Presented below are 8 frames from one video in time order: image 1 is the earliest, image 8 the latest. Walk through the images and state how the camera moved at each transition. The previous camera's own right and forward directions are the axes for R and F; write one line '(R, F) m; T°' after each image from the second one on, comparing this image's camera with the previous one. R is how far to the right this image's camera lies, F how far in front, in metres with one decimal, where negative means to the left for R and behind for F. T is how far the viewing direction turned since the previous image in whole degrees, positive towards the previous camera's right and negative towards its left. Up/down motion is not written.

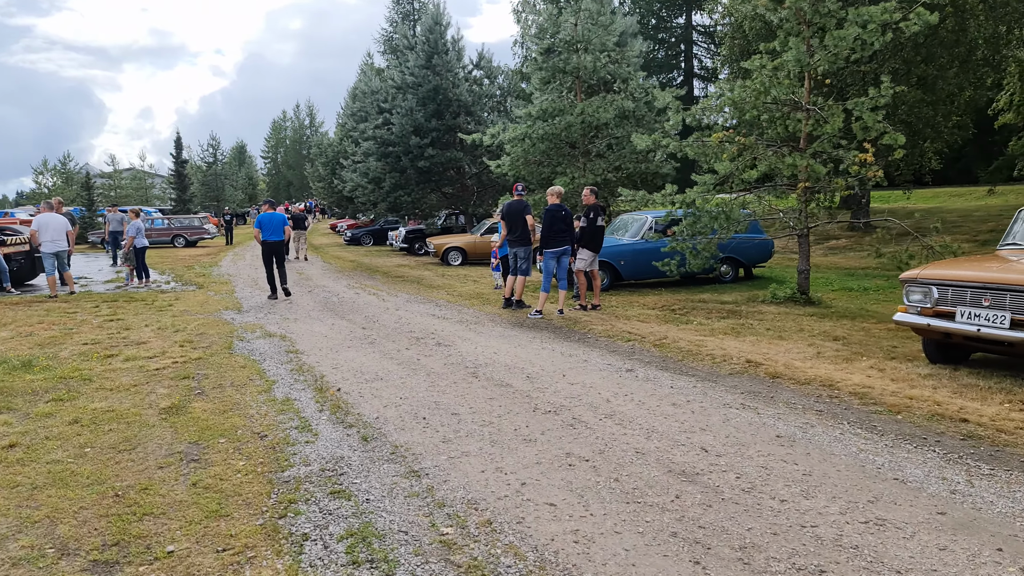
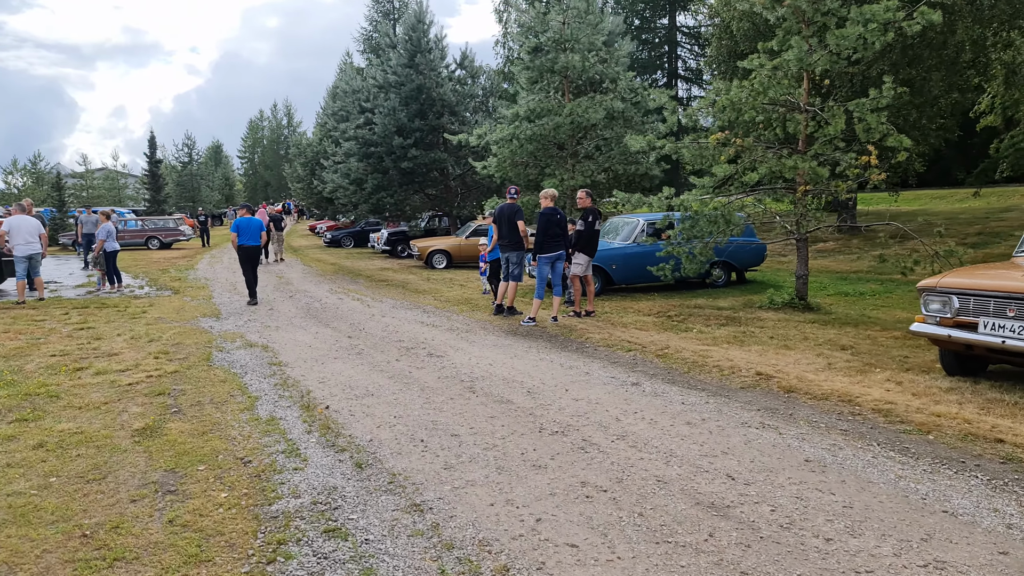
(-0.2, +0.3) m; +2°
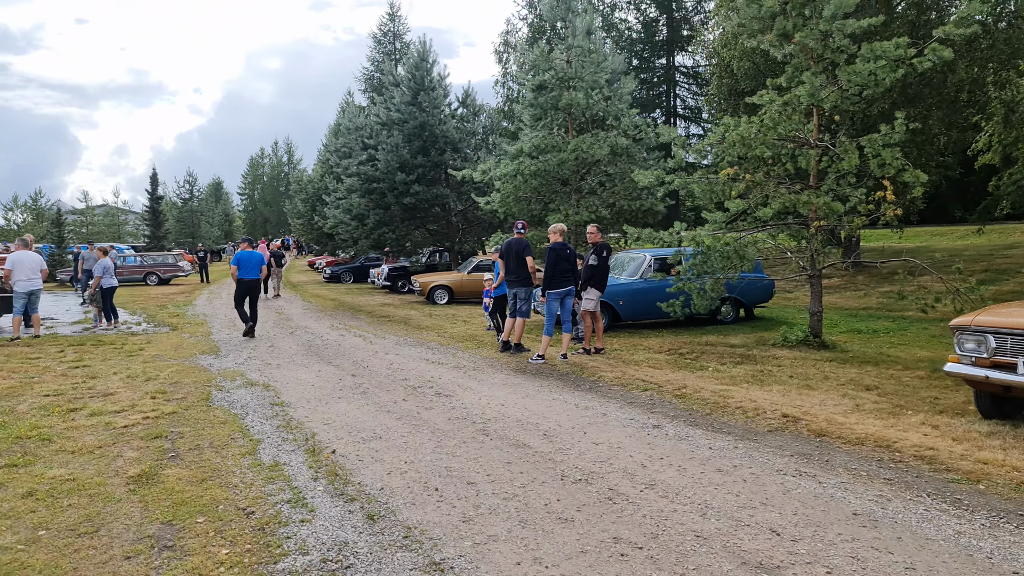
(-0.1, +0.2) m; 0°
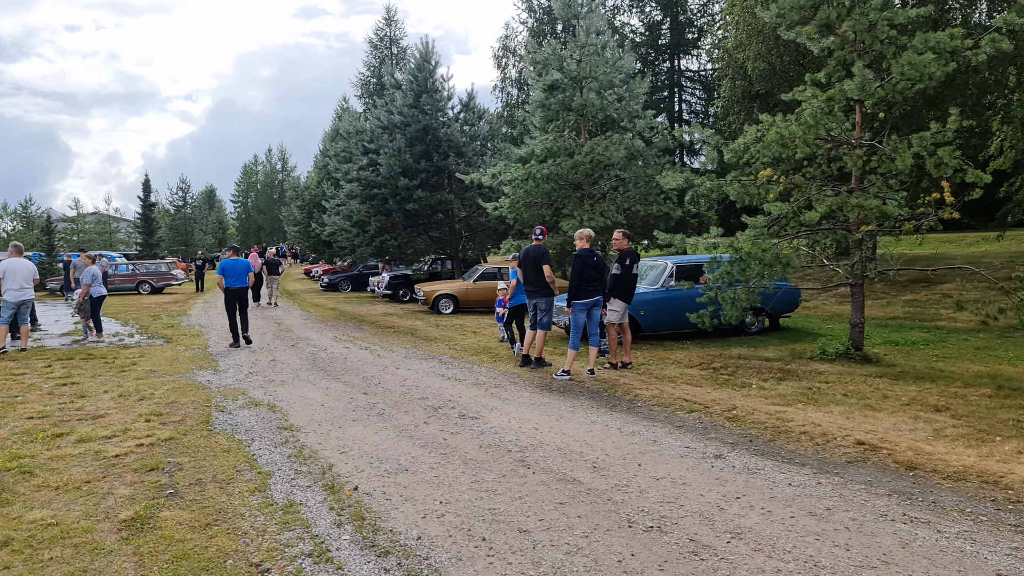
(-0.3, +0.6) m; +1°
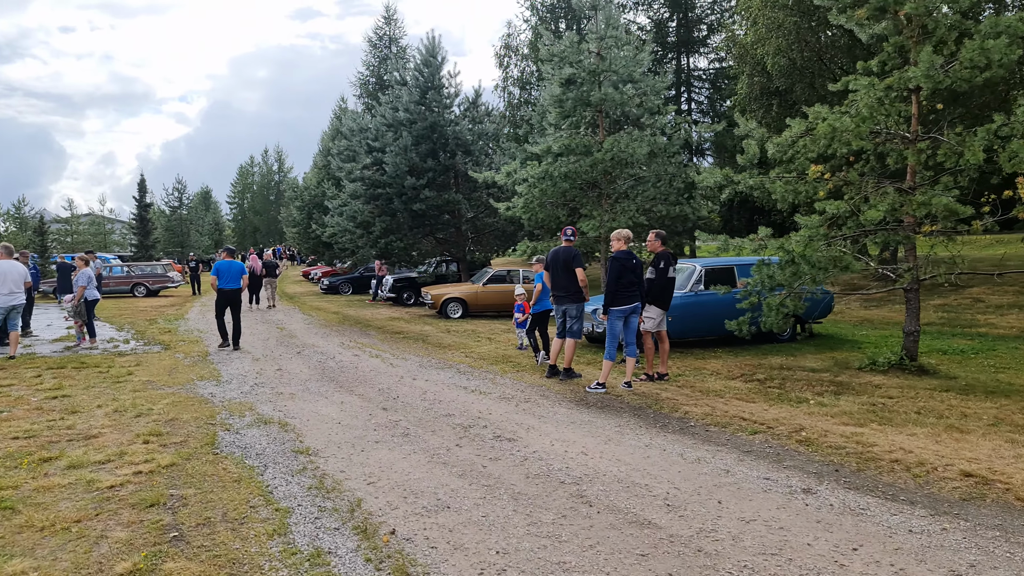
(-0.4, +0.6) m; 0°
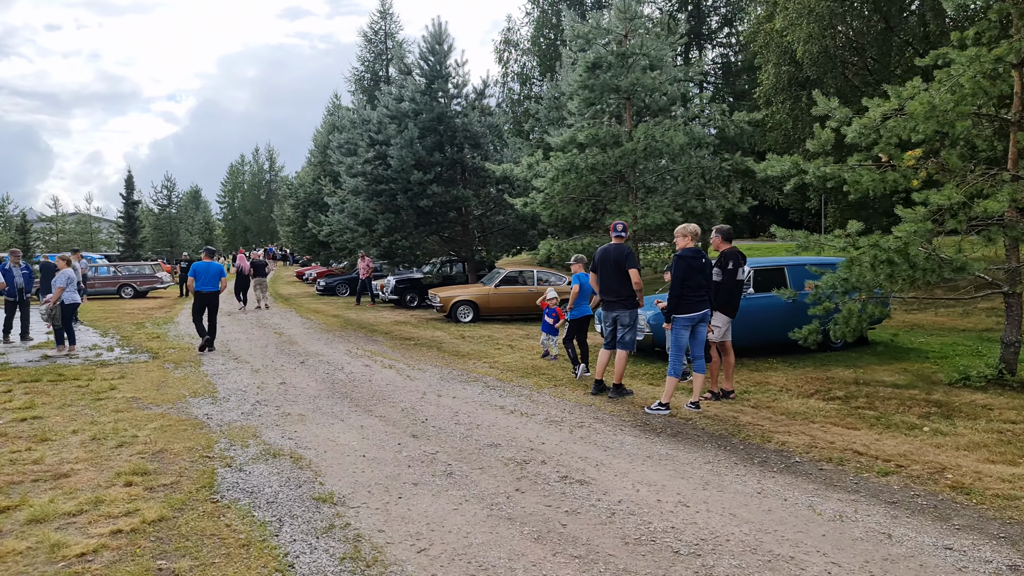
(-0.5, +1.1) m; +1°
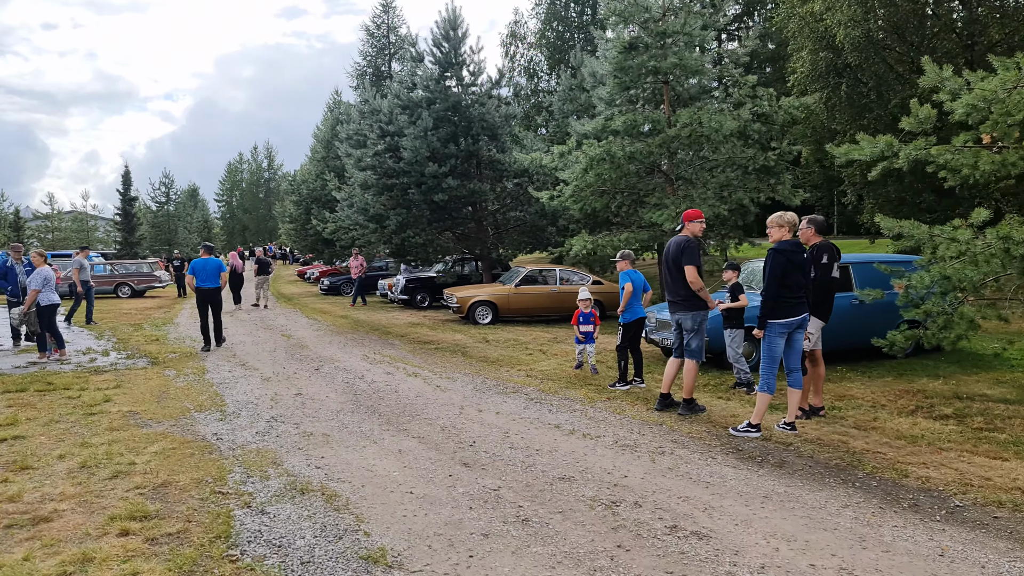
(-0.5, +0.9) m; 0°
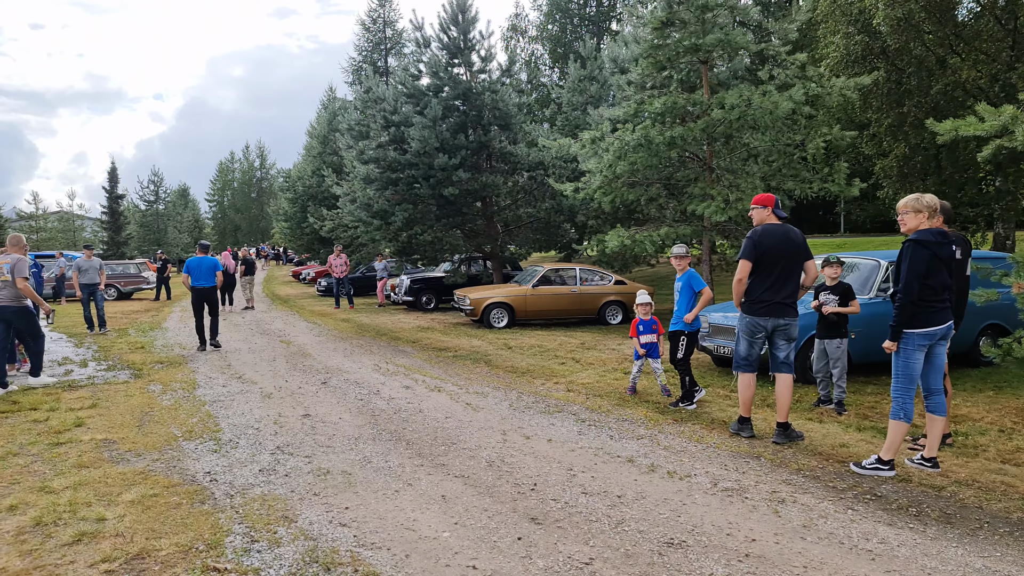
(-0.5, +1.1) m; +1°
